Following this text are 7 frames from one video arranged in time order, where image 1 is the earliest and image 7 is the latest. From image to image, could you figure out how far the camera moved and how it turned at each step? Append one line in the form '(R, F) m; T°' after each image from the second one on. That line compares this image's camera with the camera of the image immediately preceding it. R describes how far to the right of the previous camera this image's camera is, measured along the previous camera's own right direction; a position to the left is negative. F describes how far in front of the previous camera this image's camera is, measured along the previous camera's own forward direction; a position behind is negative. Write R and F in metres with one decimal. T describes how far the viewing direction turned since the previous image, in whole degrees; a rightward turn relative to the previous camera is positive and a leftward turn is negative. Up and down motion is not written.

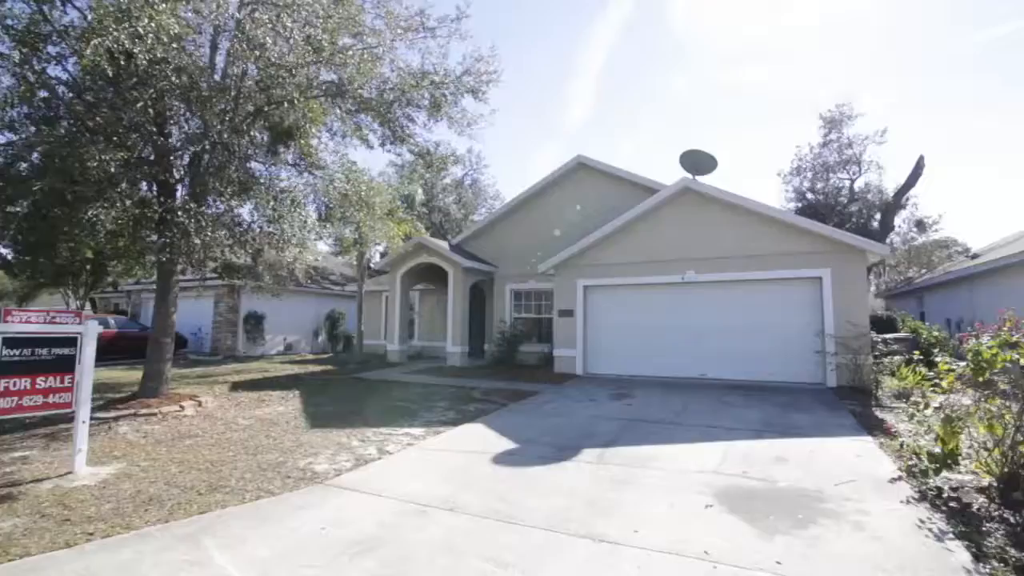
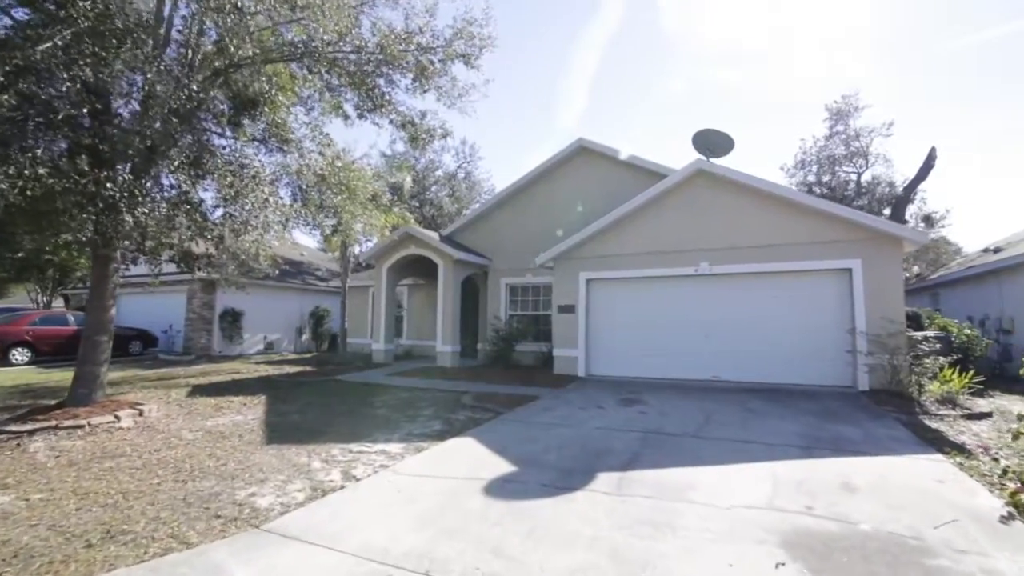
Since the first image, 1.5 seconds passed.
(0.0, +1.2) m; +1°
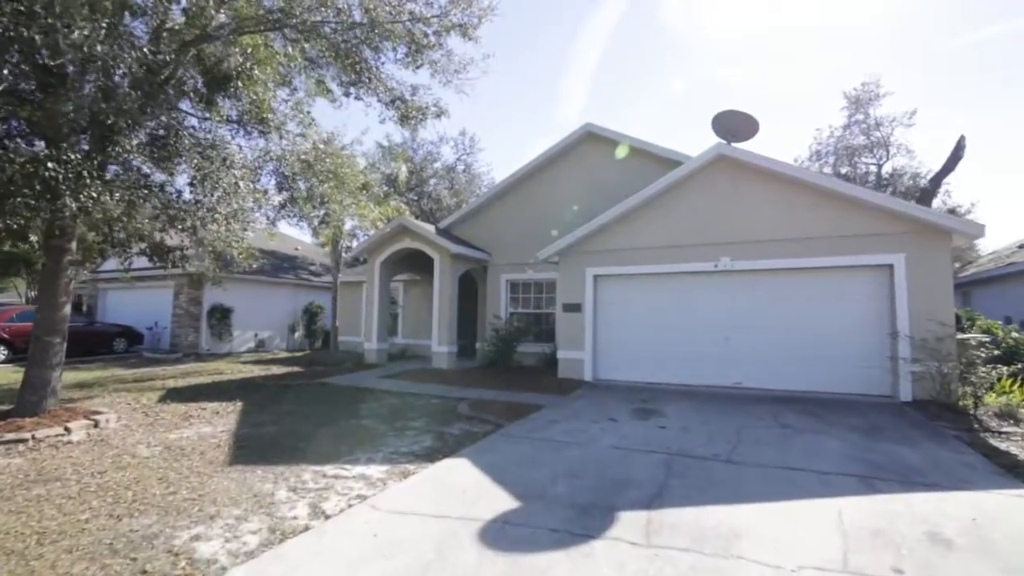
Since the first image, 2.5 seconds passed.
(0.0, +0.9) m; 0°
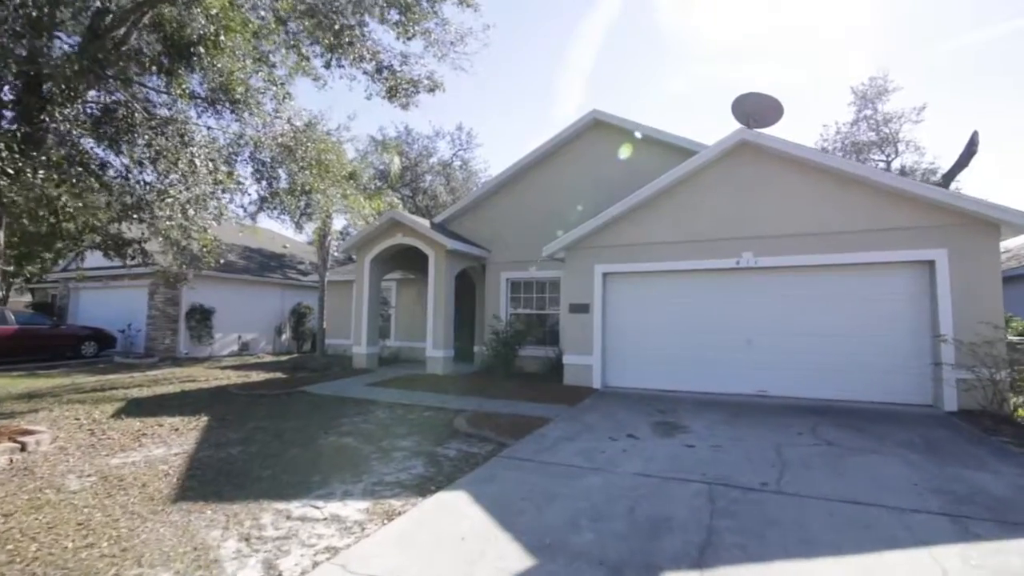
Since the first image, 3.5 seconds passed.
(-0.1, +0.9) m; +1°
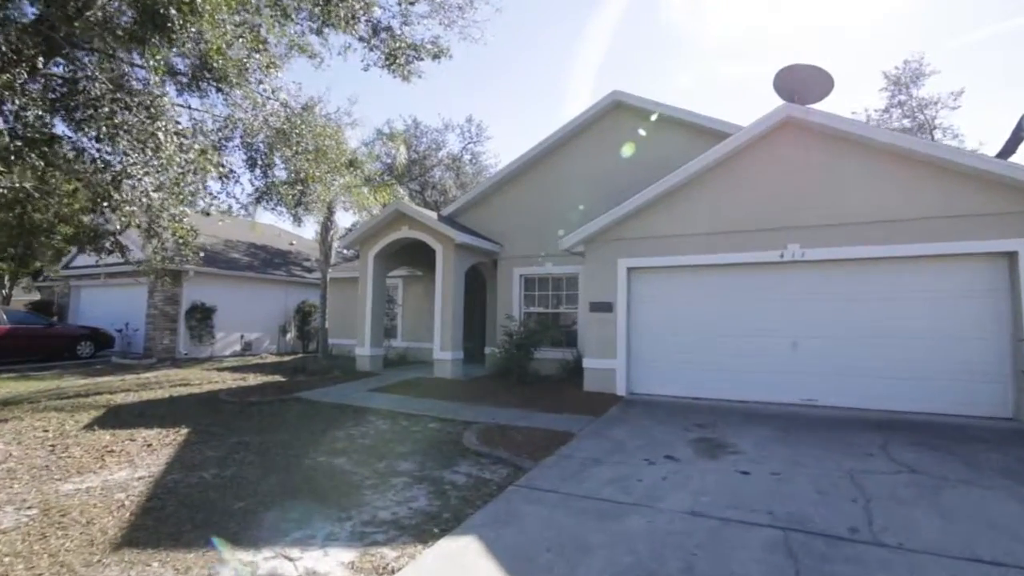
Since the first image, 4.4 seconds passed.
(-0.1, +0.9) m; -1°
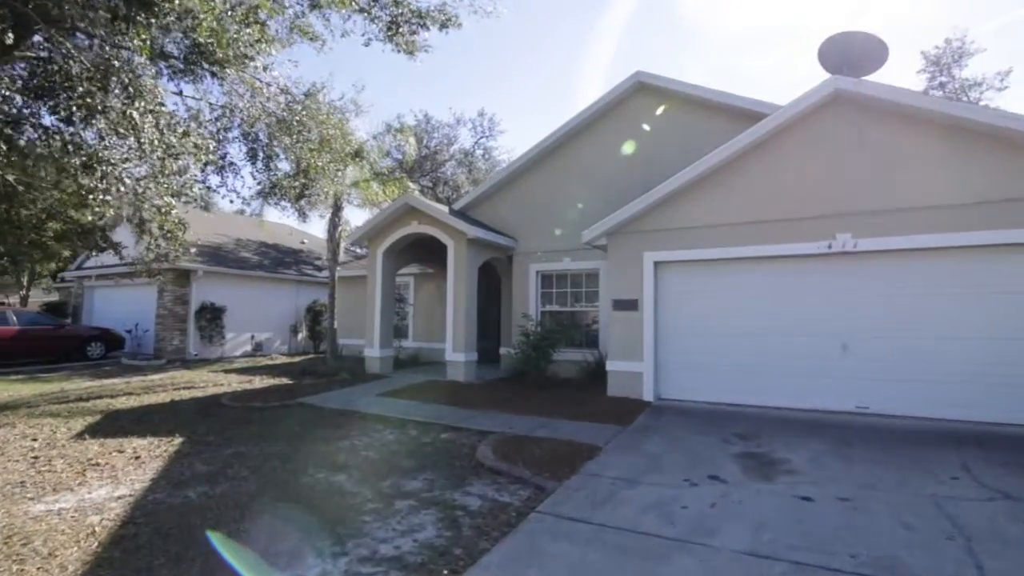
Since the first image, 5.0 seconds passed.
(-0.1, +0.6) m; -2°
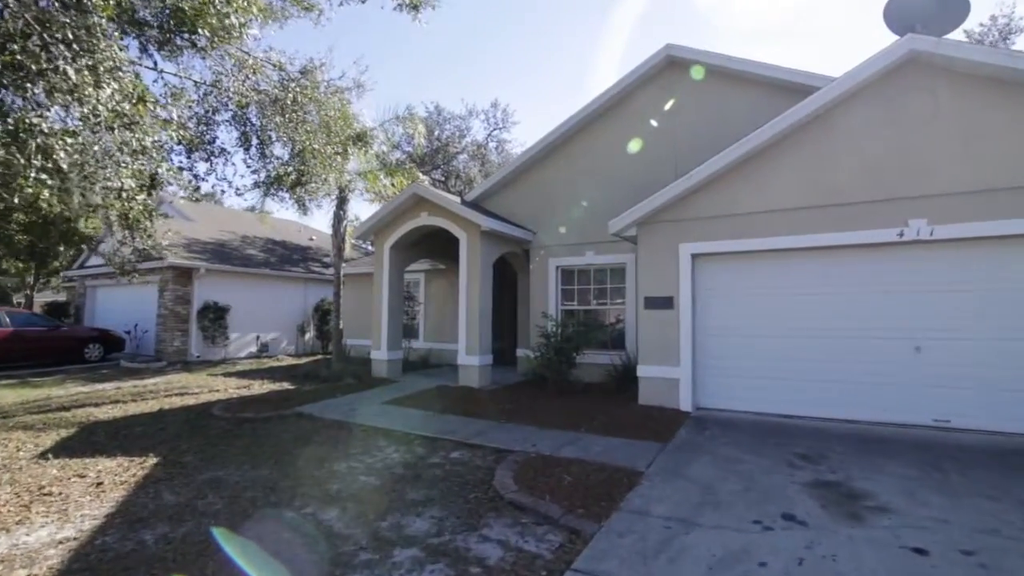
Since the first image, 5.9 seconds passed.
(-0.1, +0.9) m; -2°
